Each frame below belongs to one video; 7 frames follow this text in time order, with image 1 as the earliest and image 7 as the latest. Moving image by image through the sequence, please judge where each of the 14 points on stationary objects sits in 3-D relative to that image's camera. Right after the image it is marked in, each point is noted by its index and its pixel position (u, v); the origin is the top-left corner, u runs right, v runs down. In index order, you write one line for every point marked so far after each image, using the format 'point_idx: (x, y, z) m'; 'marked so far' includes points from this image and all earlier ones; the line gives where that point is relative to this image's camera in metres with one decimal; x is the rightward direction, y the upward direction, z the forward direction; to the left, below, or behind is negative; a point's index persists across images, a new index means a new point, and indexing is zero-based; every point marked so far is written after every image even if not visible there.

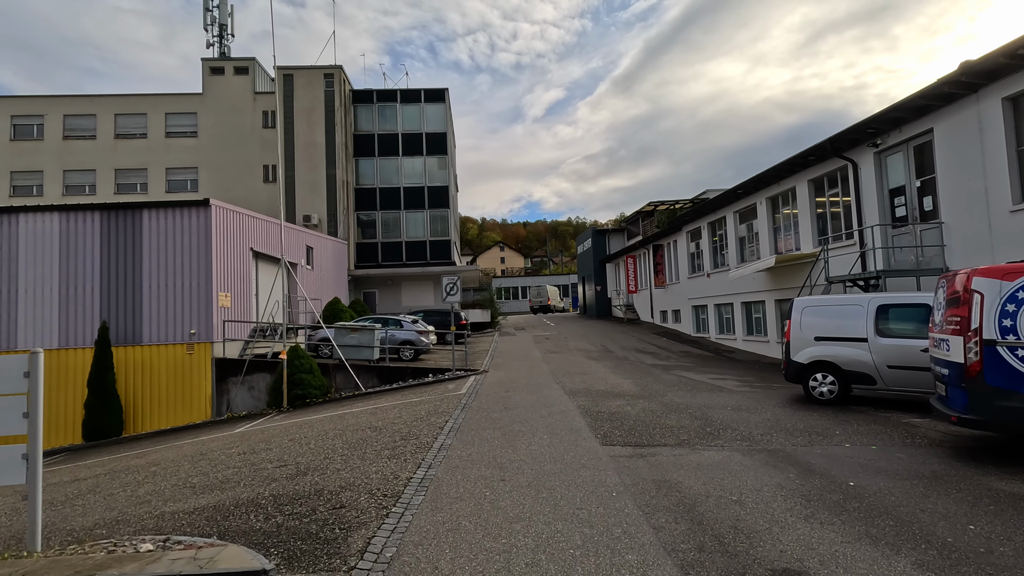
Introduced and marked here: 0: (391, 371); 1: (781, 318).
0: (-3.3, -2.3, +14.6) m
1: (+8.8, -1.0, +17.5) m
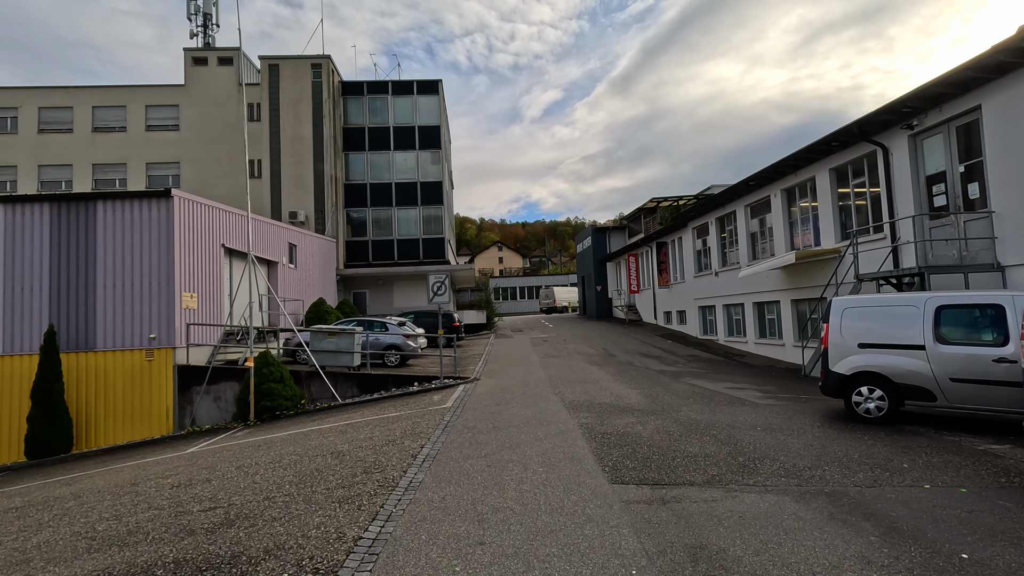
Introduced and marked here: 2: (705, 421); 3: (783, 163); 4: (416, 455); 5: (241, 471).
0: (-3.5, -2.3, +13.3) m
1: (+8.6, -1.0, +16.1) m
2: (+2.8, -2.0, +7.8) m
3: (+7.9, +3.6, +15.5) m
4: (-1.2, -2.0, +6.5) m
5: (-3.6, -2.4, +7.0) m
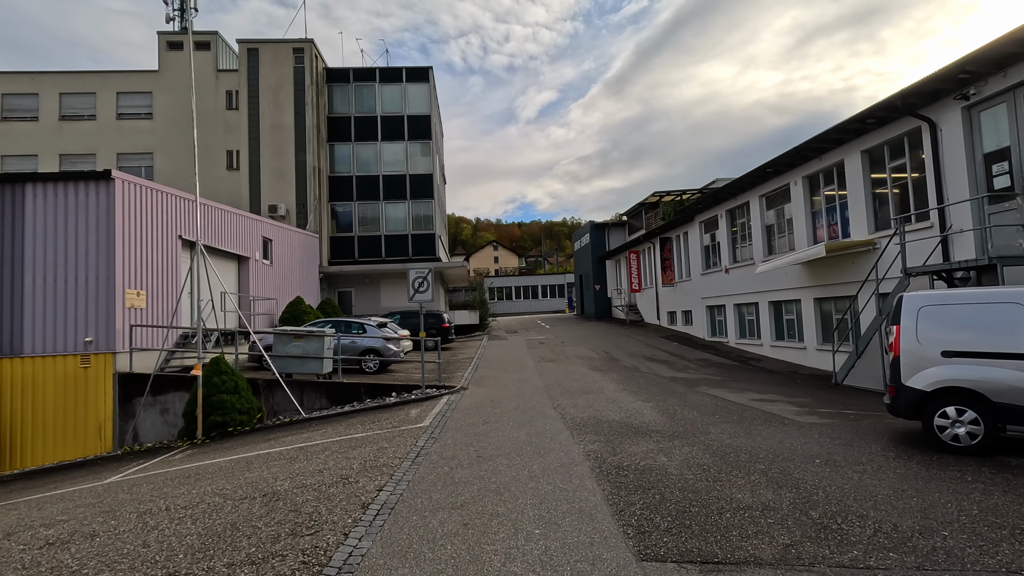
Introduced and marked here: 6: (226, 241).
0: (-3.7, -2.2, +11.6) m
1: (+8.4, -0.9, +14.5) m
2: (+2.7, -1.9, +6.2) m
3: (+7.7, +3.7, +13.9) m
4: (-1.3, -2.0, +4.8) m
5: (-3.7, -2.3, +5.3) m
6: (-9.3, +1.5, +17.2) m
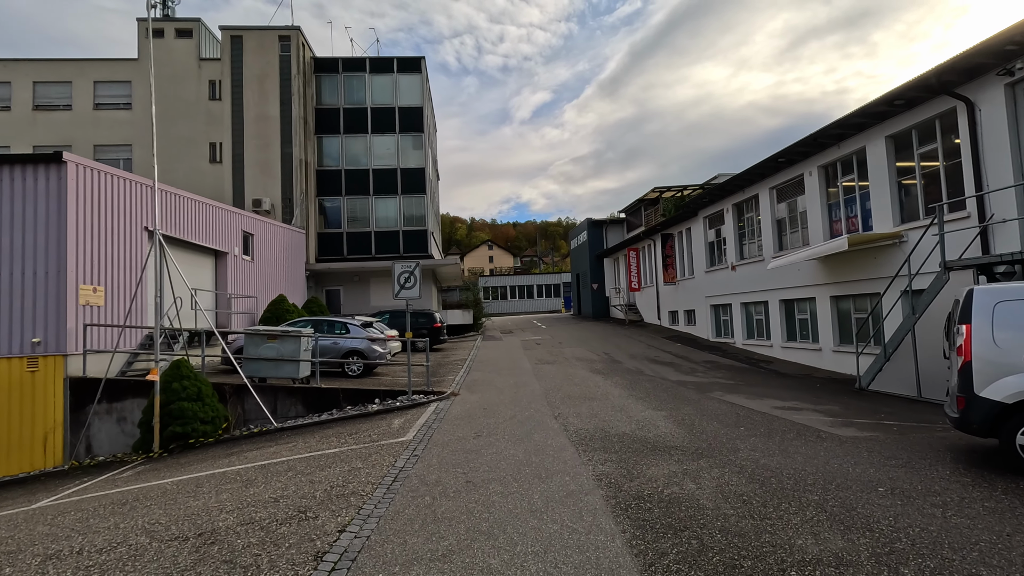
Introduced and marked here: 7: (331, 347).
0: (-3.8, -2.1, +10.5) m
1: (+8.3, -0.8, +13.6) m
2: (+2.7, -1.8, +5.2) m
3: (+7.6, +3.8, +13.0) m
4: (-1.3, -1.9, +3.8) m
5: (-3.7, -2.2, +4.2) m
6: (-9.4, +1.6, +16.1) m
7: (-4.4, -1.4, +13.1) m
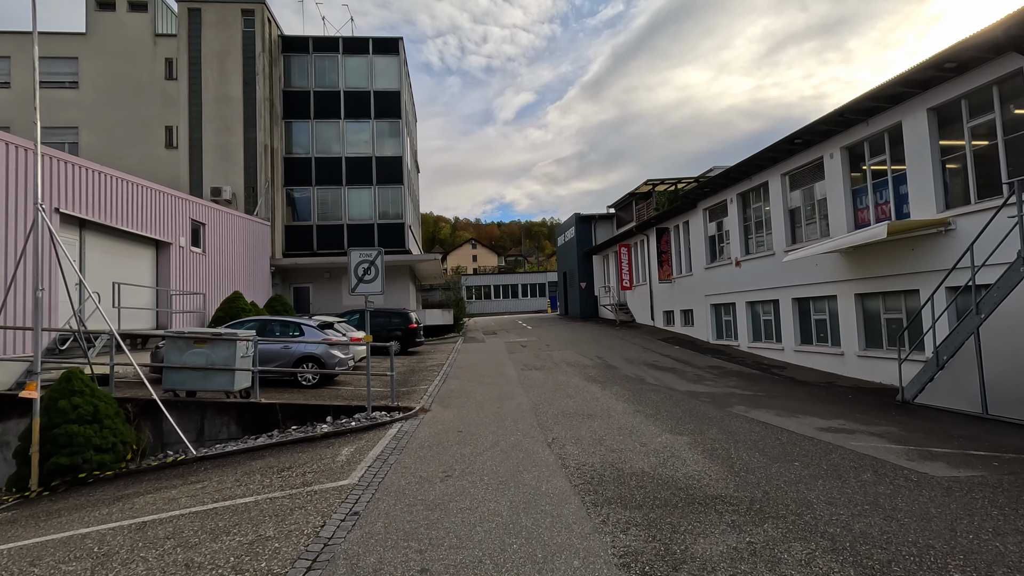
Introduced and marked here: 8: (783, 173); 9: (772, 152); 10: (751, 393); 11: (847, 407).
0: (-4.1, -2.0, +8.5) m
1: (+7.9, -0.7, +12.0) m
2: (+2.5, -1.7, +3.4) m
3: (+7.3, +3.9, +11.3) m
4: (-1.4, -1.8, +1.9) m
5: (-3.8, -2.1, +2.3) m
6: (-9.9, +1.8, +14.0) m
7: (-4.8, -1.3, +11.1) m
8: (+7.4, +3.2, +14.6) m
9: (+7.0, +3.7, +14.3) m
10: (+4.7, -2.1, +10.5) m
11: (+5.5, -2.0, +8.8) m
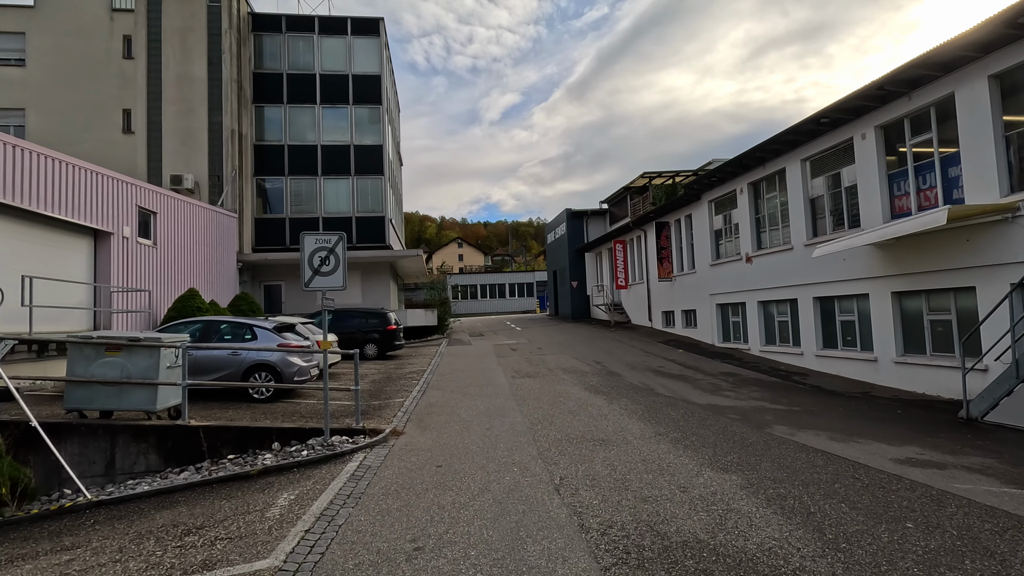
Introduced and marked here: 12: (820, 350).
0: (-4.1, -1.9, +6.8) m
1: (+7.8, -0.7, +10.5) m
2: (+2.6, -1.6, +1.8) m
3: (+7.1, +3.9, +9.9) m
4: (-1.3, -1.7, +0.2) m
5: (-3.7, -2.0, +0.5) m
6: (-10.1, +1.9, +12.0) m
7: (-4.9, -1.2, +9.3) m
8: (+7.2, +3.2, +13.1) m
9: (+6.8, +3.7, +12.8) m
10: (+4.6, -2.0, +9.0) m
11: (+5.4, -1.9, +7.3) m
12: (+7.4, -1.5, +12.7) m
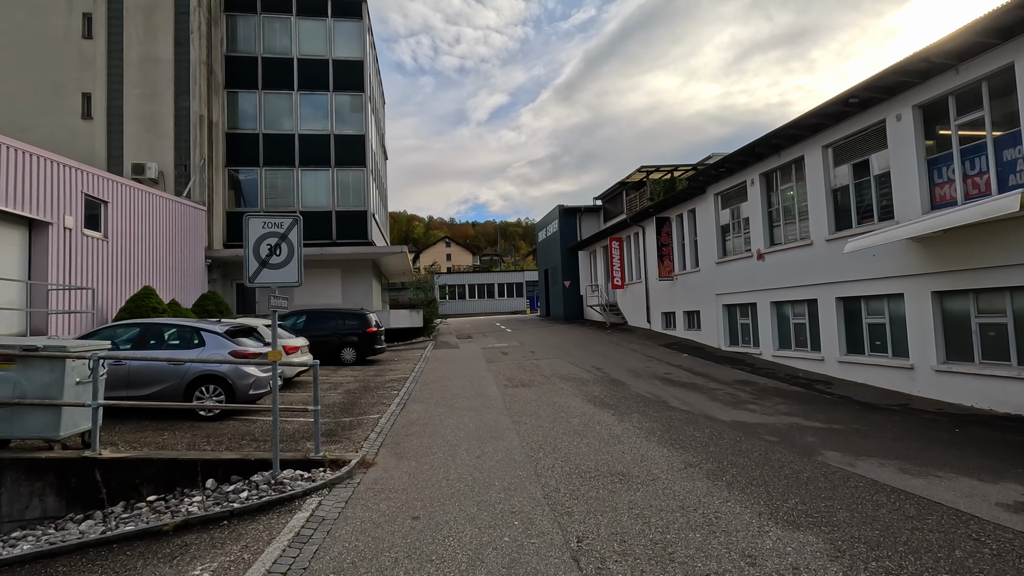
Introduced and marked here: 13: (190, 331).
0: (-4.2, -1.9, +5.3) m
1: (+7.7, -0.7, +9.3) m
2: (+2.7, -1.6, +0.5) m
3: (+7.0, +3.9, +8.7) m
4: (-1.2, -1.6, -1.2) m
5: (-3.6, -2.0, -0.9) m
6: (-10.2, +1.9, +10.5) m
7: (-5.0, -1.2, +7.8) m
8: (+7.0, +3.2, +11.9) m
9: (+6.6, +3.7, +11.6) m
10: (+4.5, -2.0, +7.7) m
11: (+5.4, -1.9, +6.1) m
12: (+7.2, -1.4, +11.5) m
13: (-5.0, -0.7, +8.3) m
